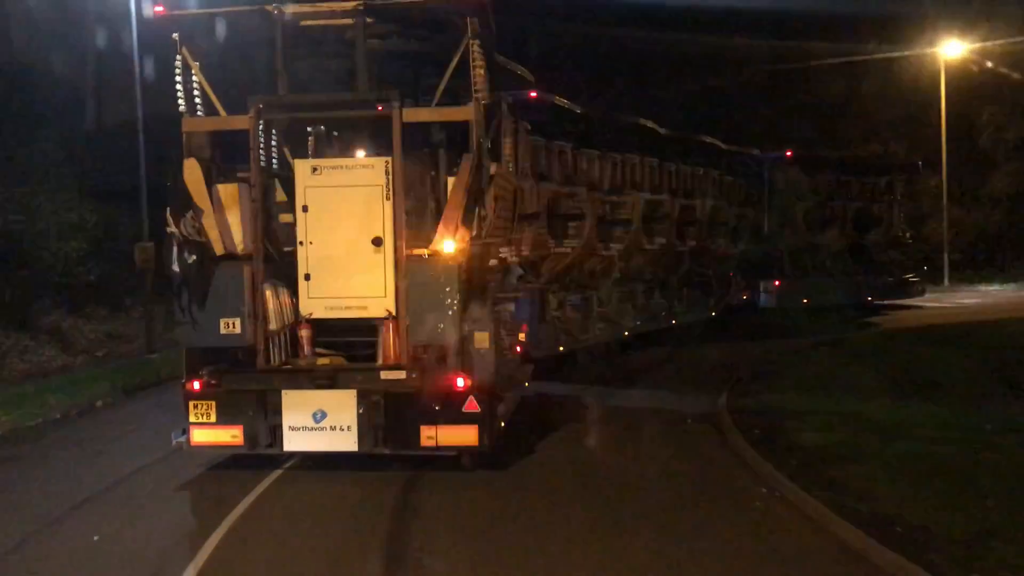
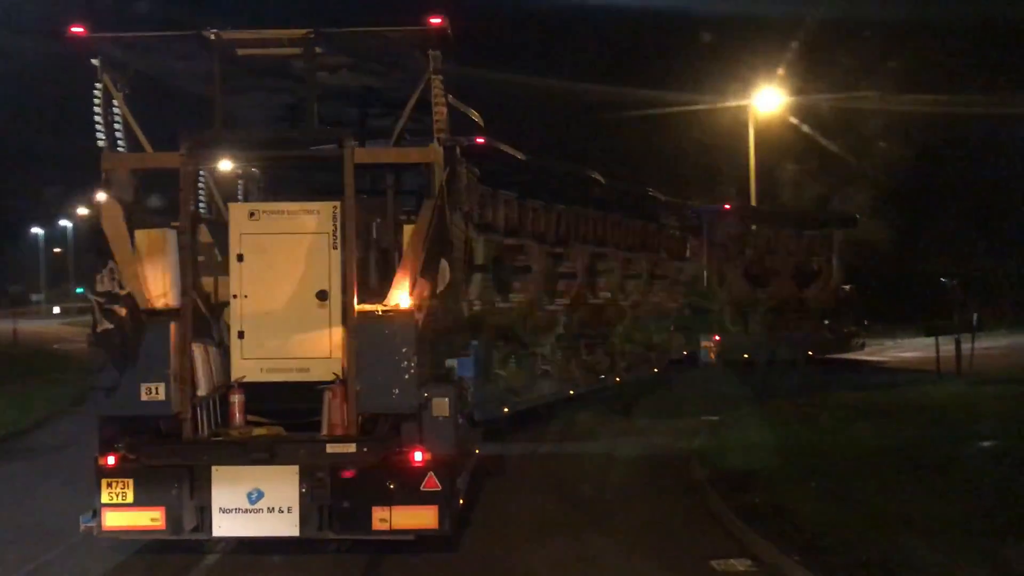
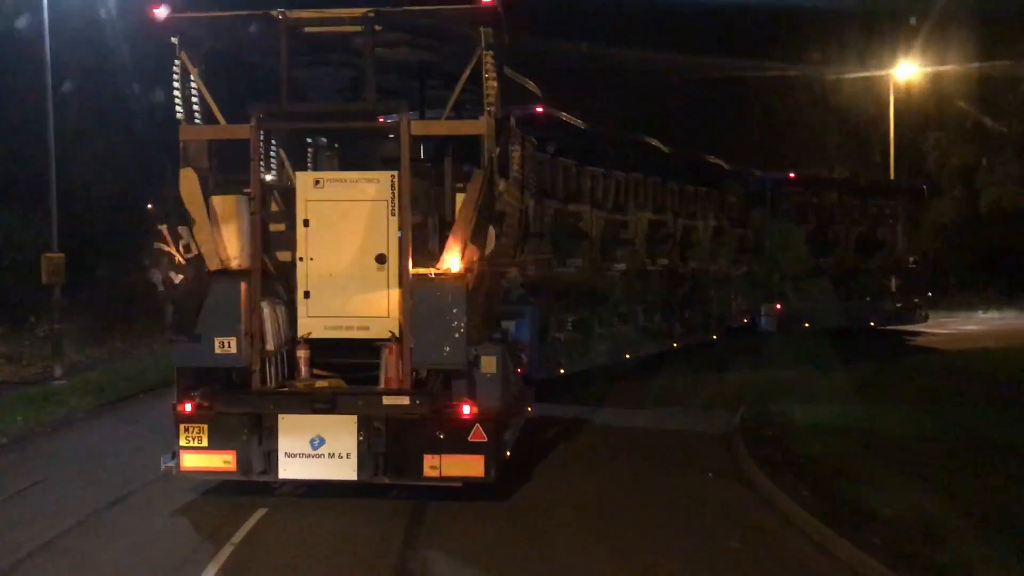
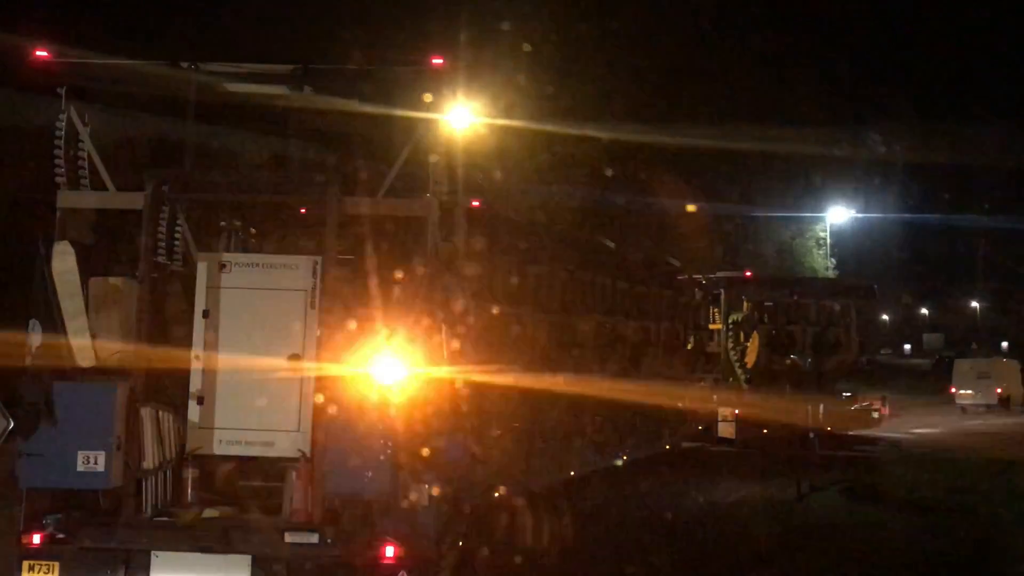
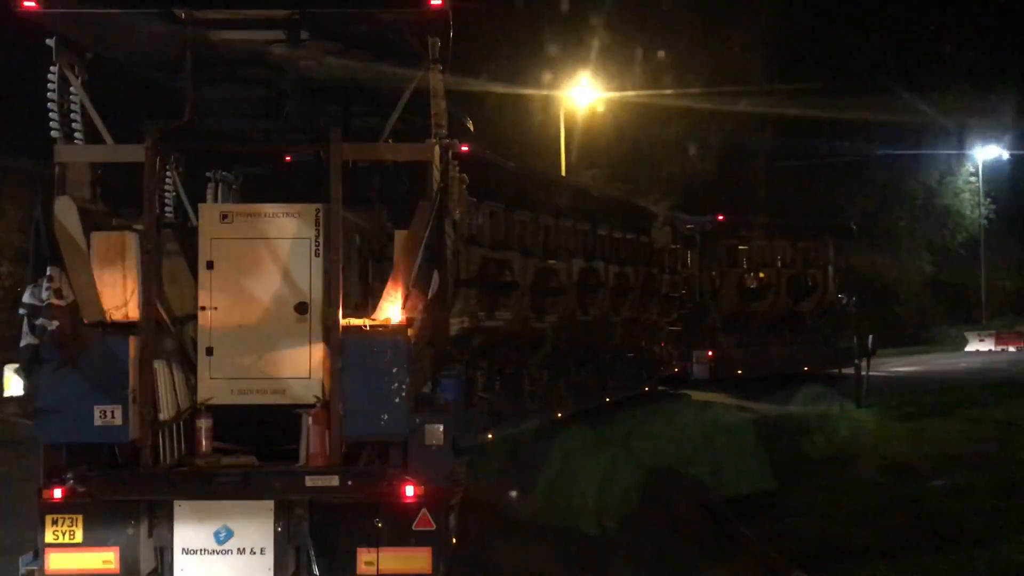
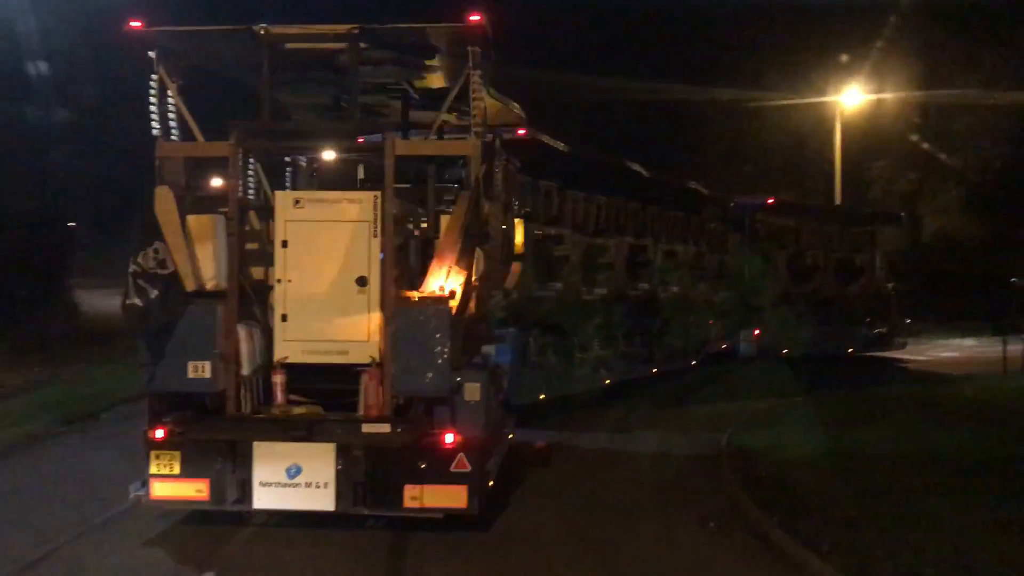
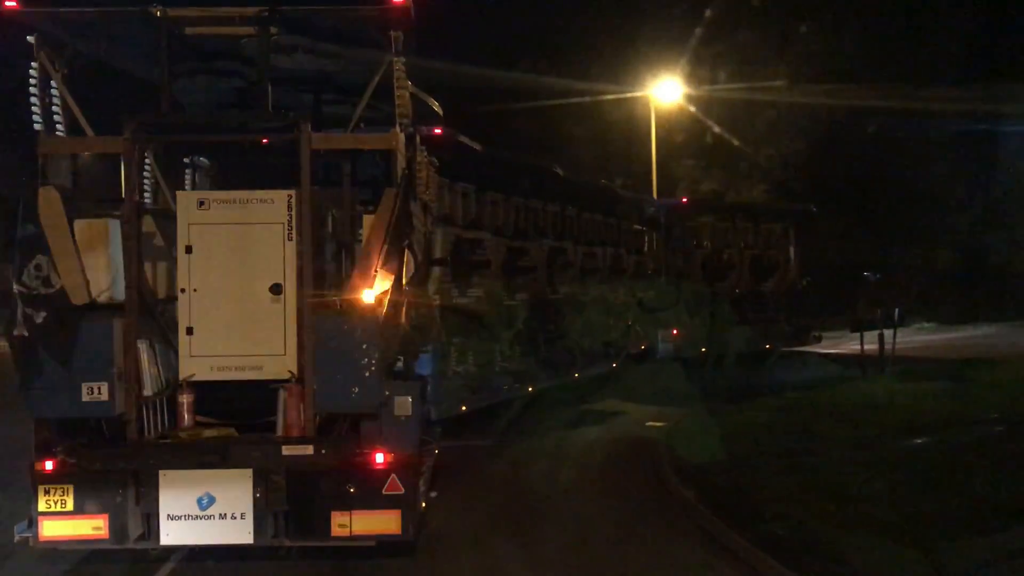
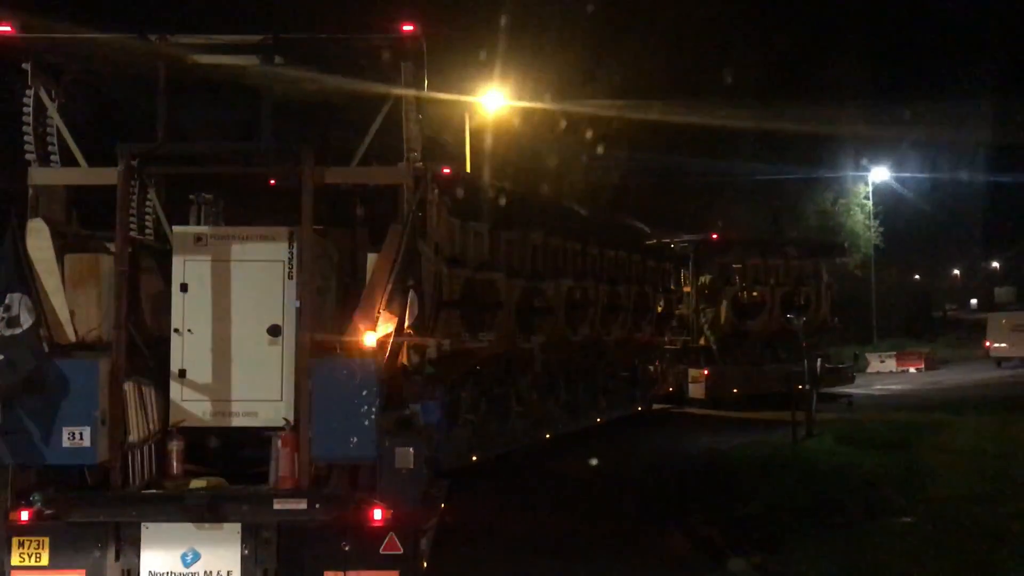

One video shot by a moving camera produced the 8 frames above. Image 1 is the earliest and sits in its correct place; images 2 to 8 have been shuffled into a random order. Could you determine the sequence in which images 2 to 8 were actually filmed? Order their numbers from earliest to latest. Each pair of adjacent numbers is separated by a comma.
3, 6, 2, 7, 5, 8, 4
